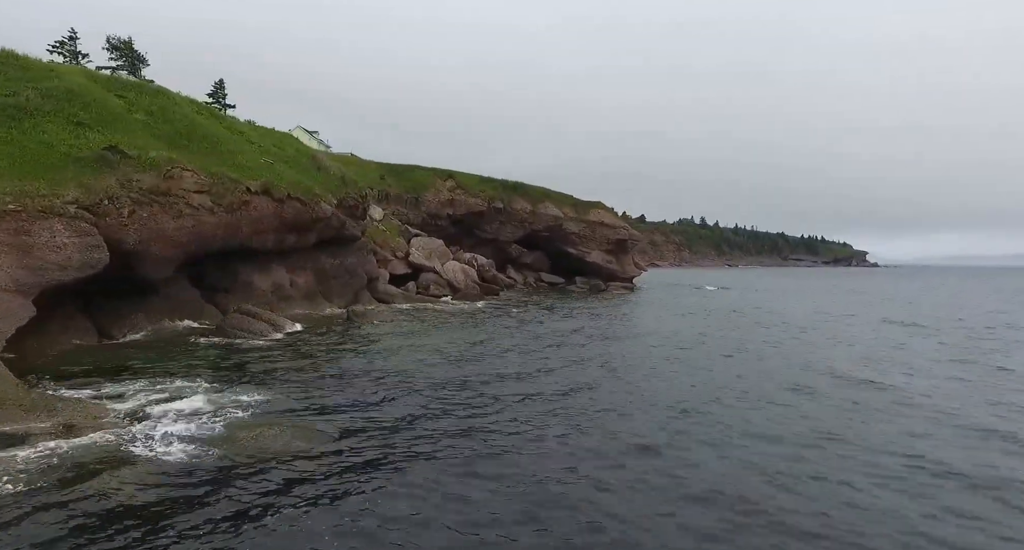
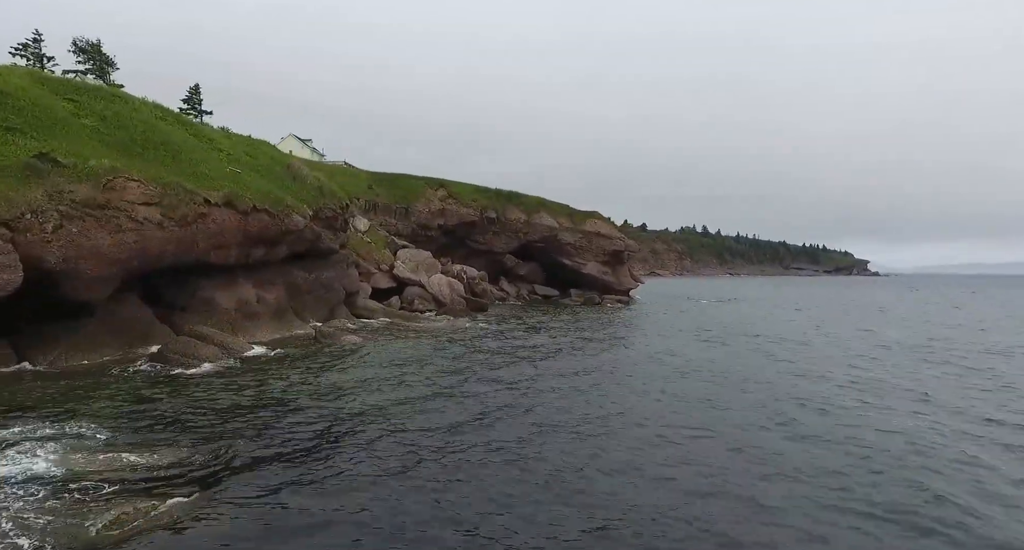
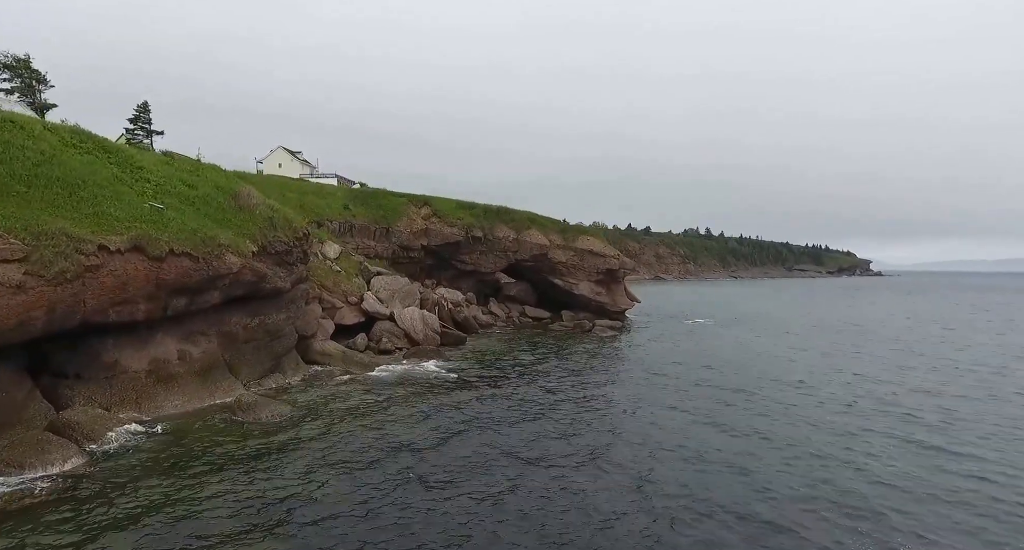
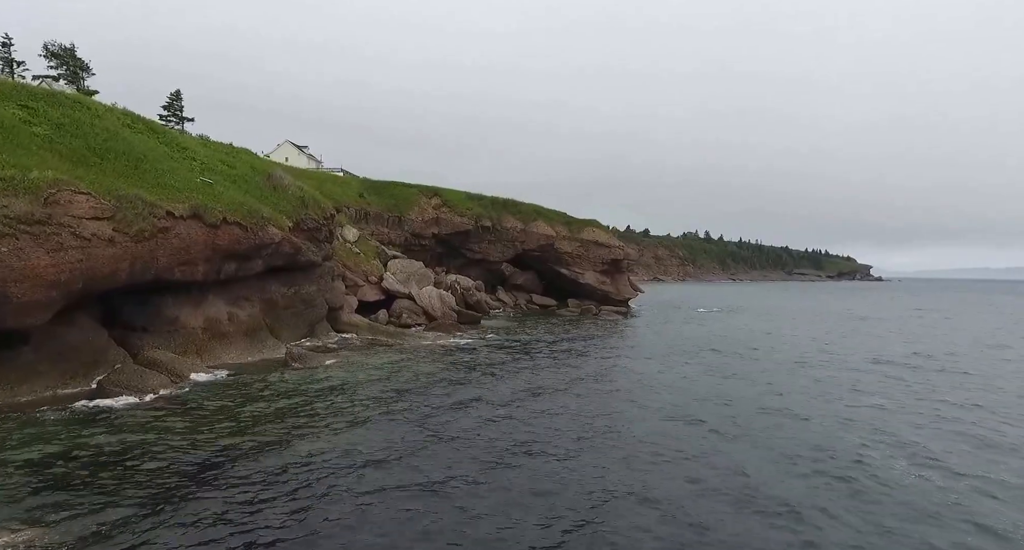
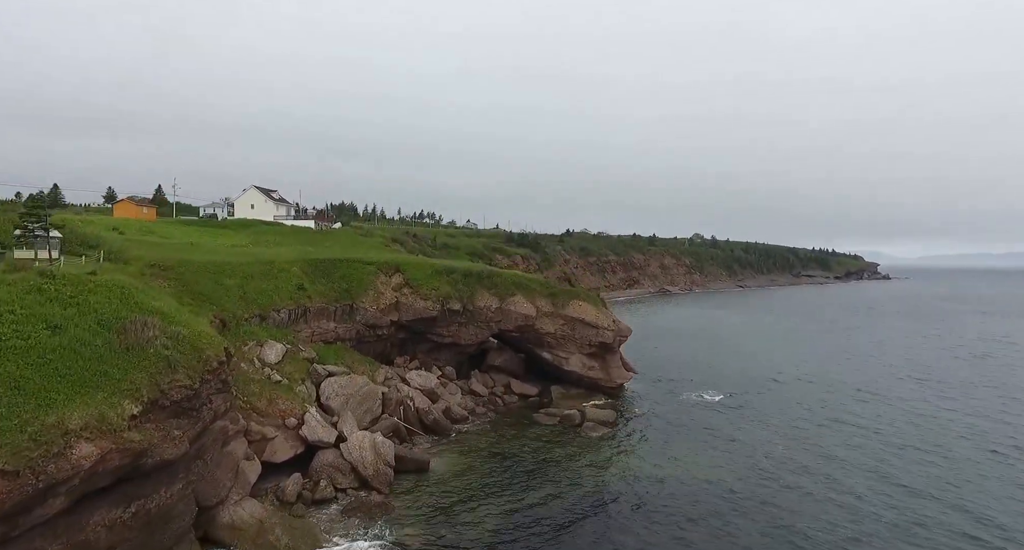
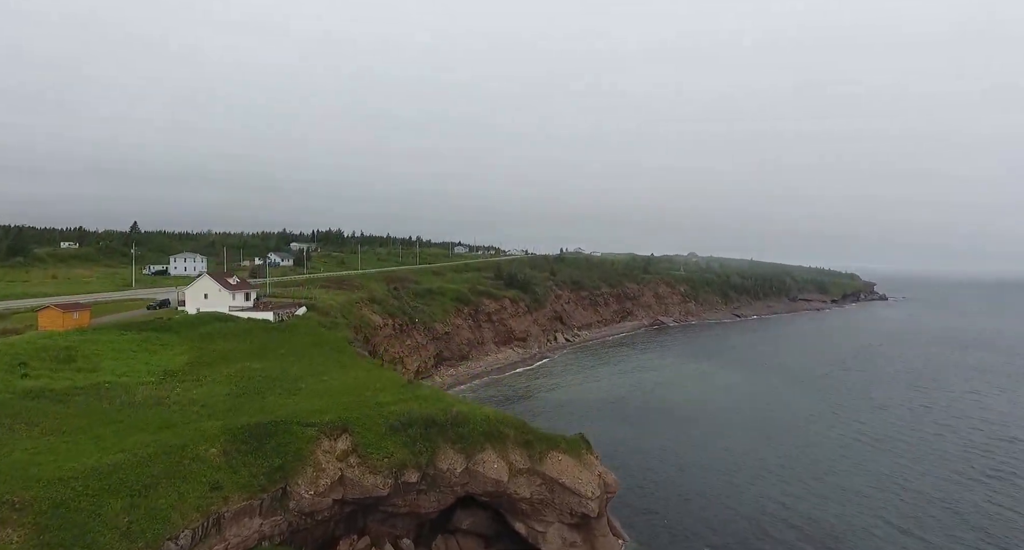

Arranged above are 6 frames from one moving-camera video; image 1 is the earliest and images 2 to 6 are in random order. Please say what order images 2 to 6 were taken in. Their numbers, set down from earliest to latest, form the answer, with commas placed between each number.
2, 4, 3, 5, 6
